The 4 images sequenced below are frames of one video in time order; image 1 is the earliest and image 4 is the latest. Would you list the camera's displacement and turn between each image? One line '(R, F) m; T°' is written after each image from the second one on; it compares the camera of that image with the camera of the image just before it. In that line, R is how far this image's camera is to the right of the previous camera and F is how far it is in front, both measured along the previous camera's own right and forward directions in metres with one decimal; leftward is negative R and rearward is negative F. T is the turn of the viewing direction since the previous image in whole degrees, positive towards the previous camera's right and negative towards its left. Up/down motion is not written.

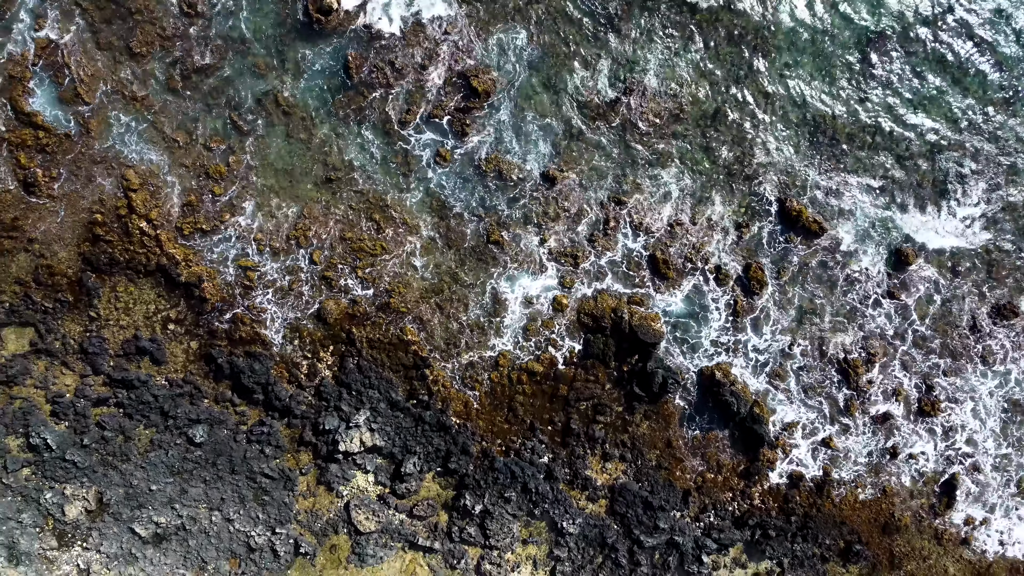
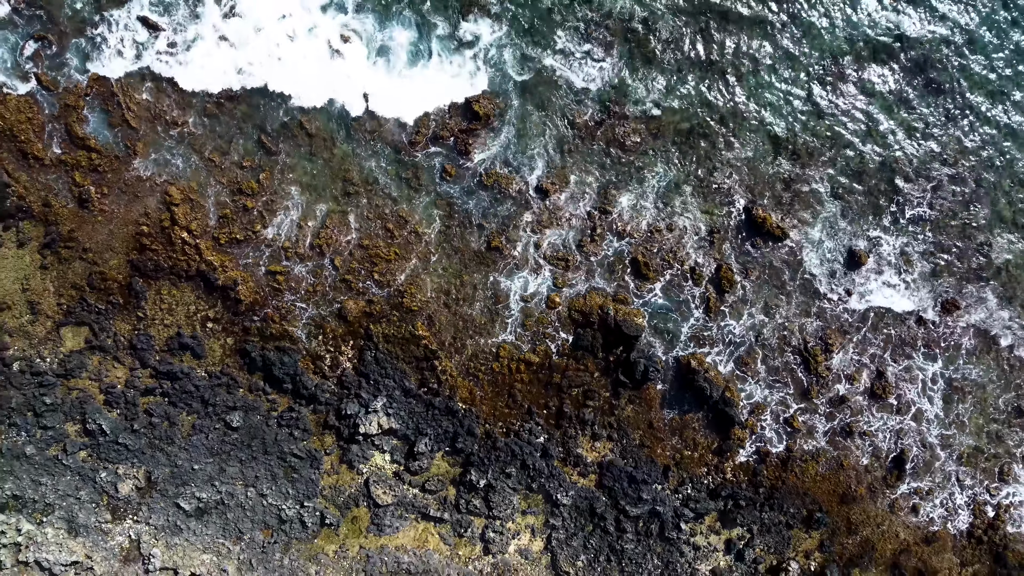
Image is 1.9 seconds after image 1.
(0.0, -2.0) m; 0°
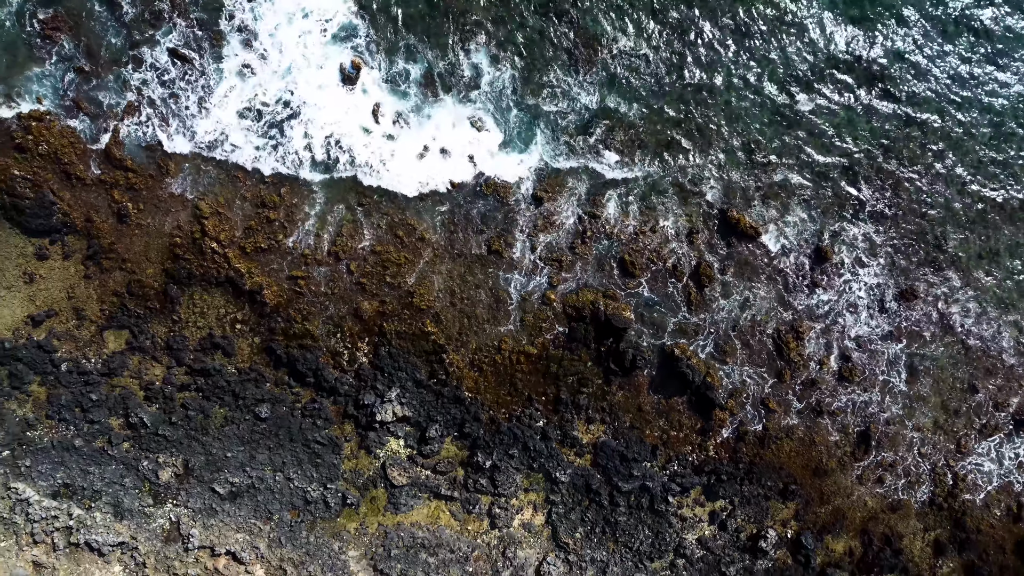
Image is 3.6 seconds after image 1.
(0.0, -1.8) m; 0°
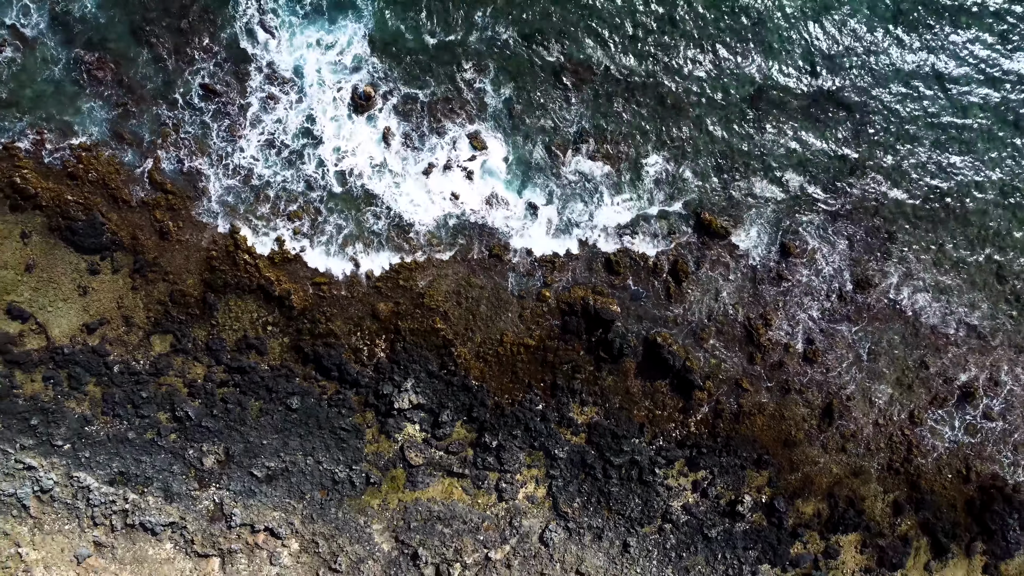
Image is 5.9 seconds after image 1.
(0.0, -2.4) m; 0°
